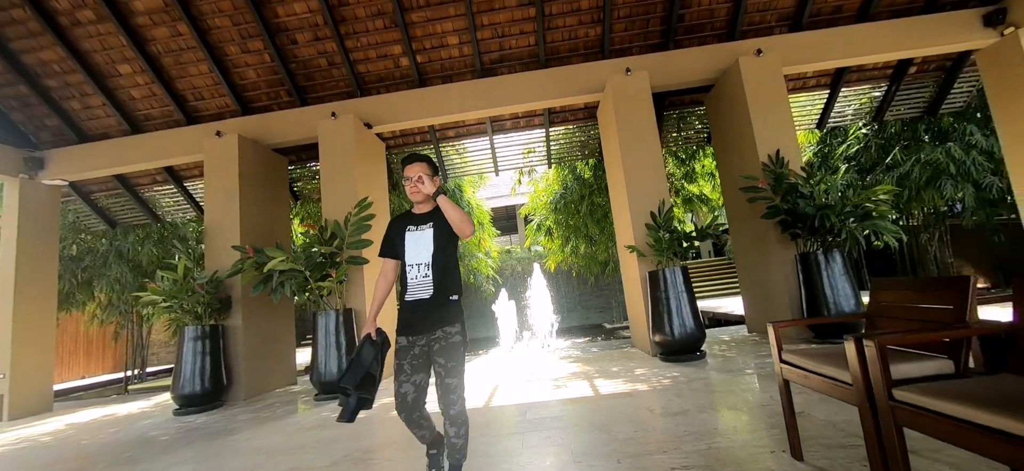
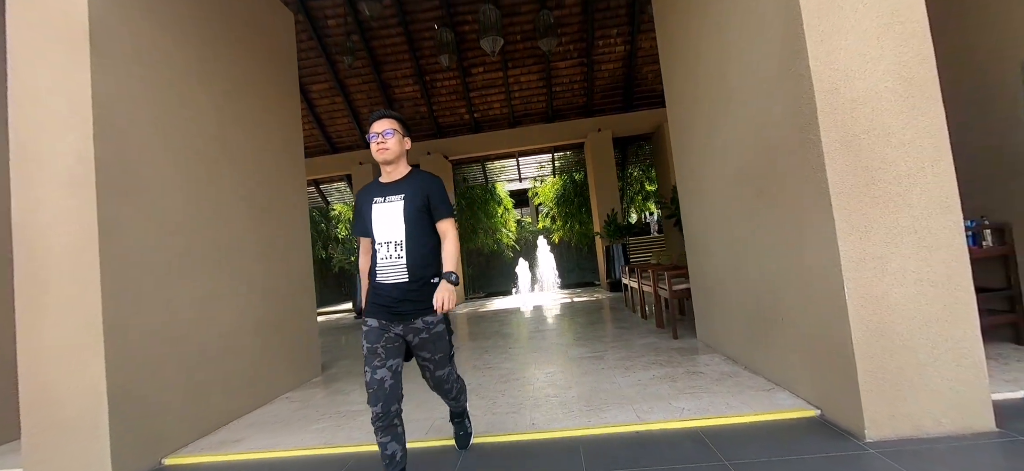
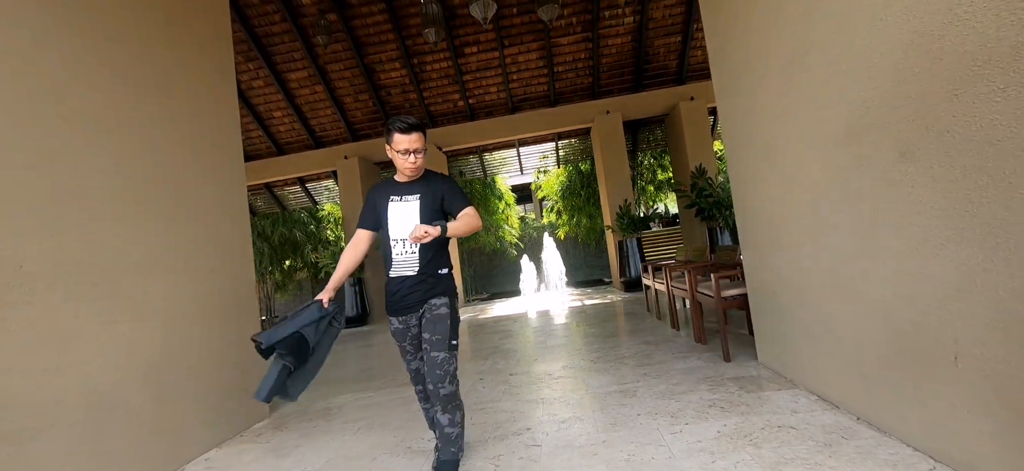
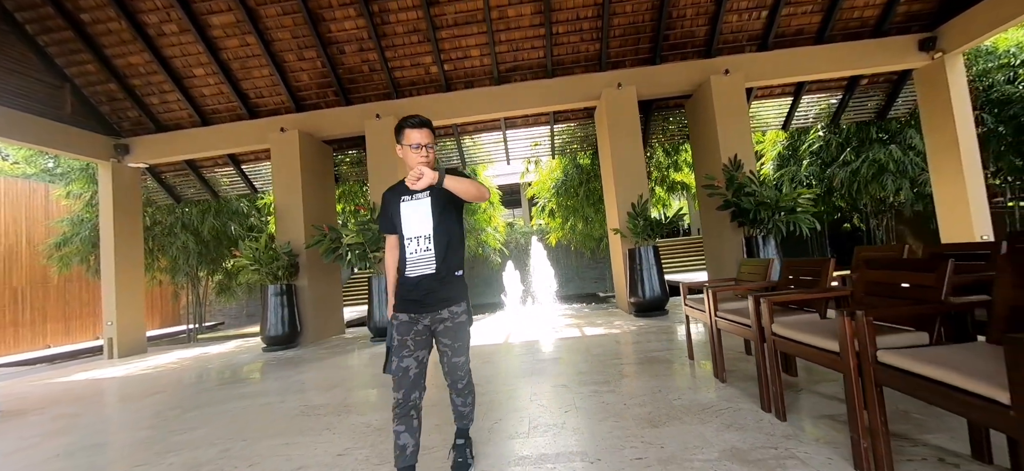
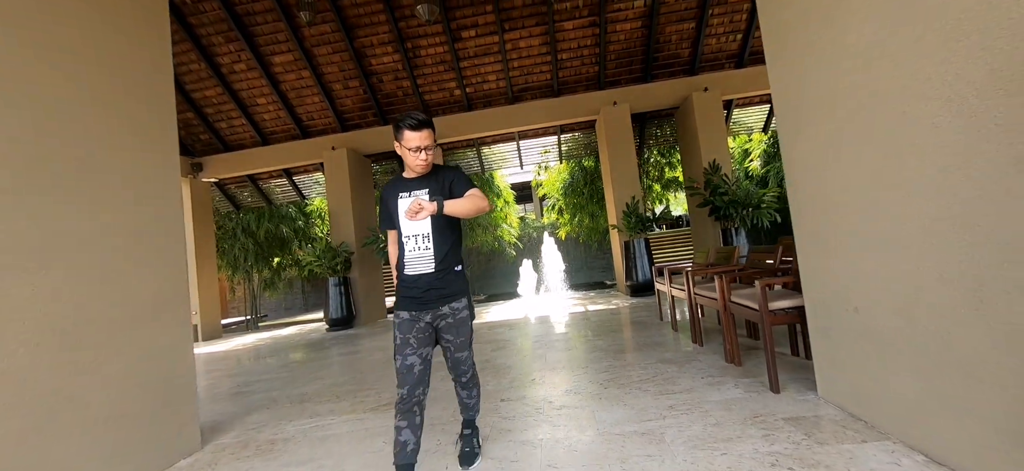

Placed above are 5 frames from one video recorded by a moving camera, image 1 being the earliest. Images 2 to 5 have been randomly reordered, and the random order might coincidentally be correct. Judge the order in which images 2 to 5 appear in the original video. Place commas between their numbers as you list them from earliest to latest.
4, 5, 3, 2
